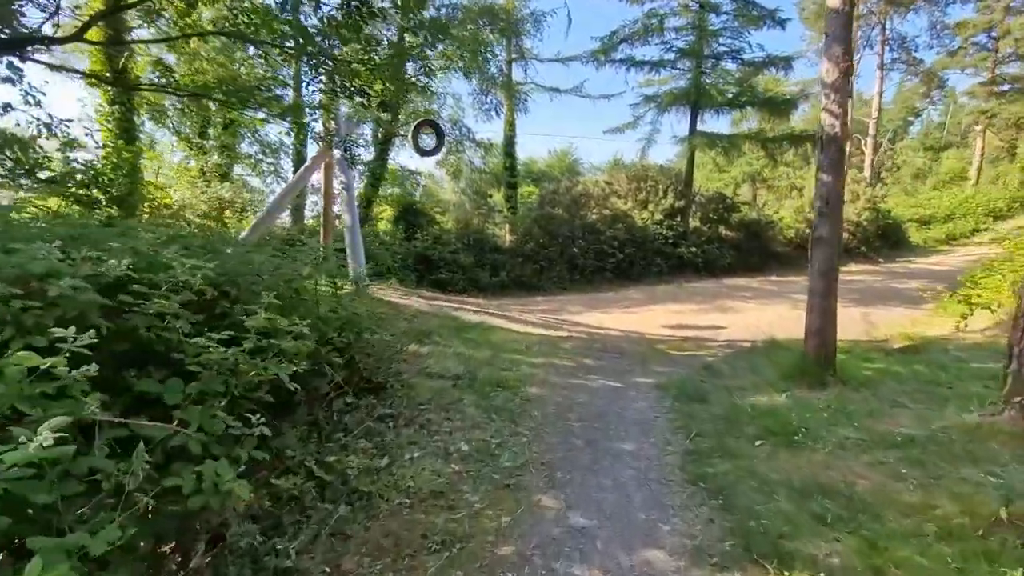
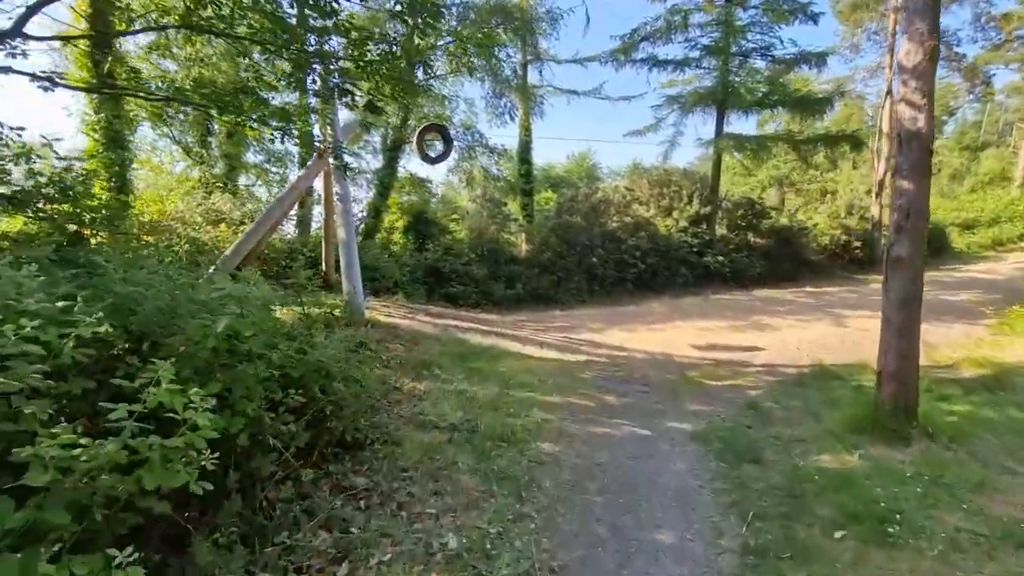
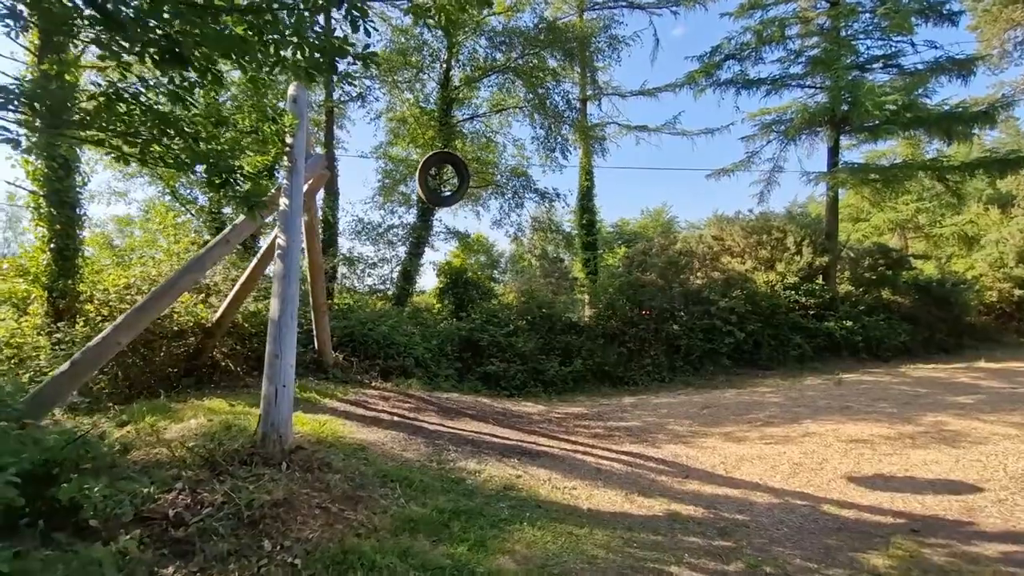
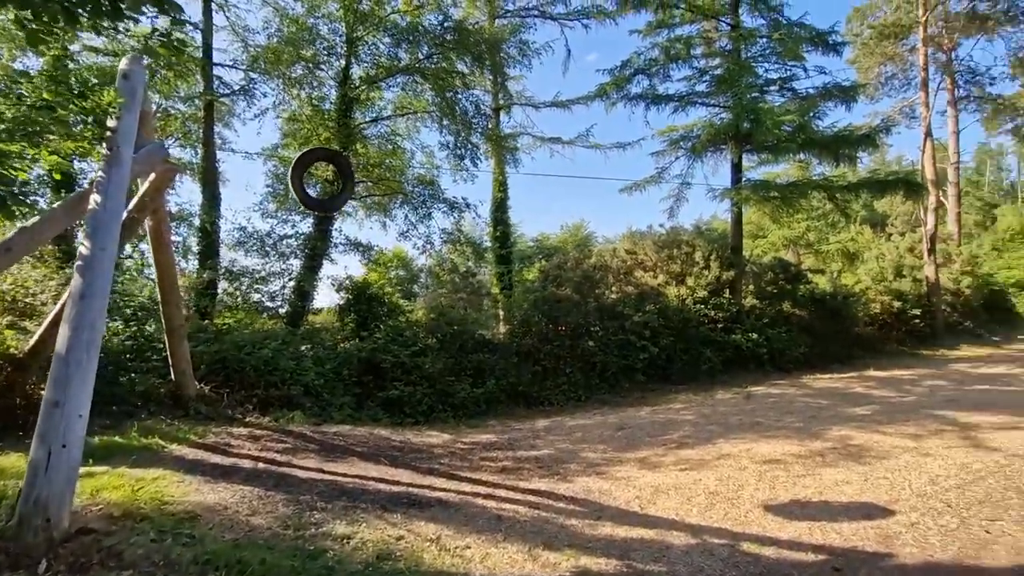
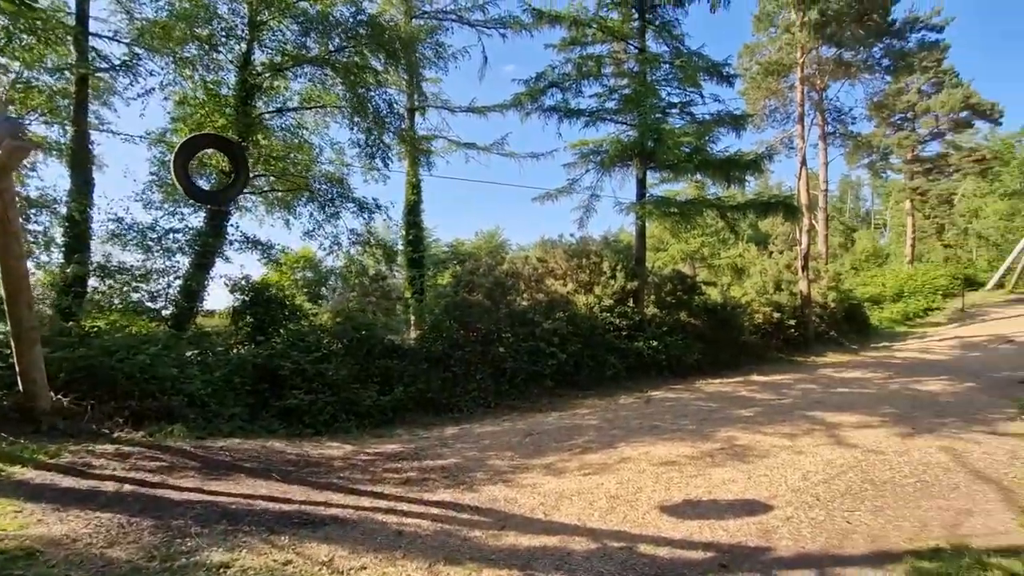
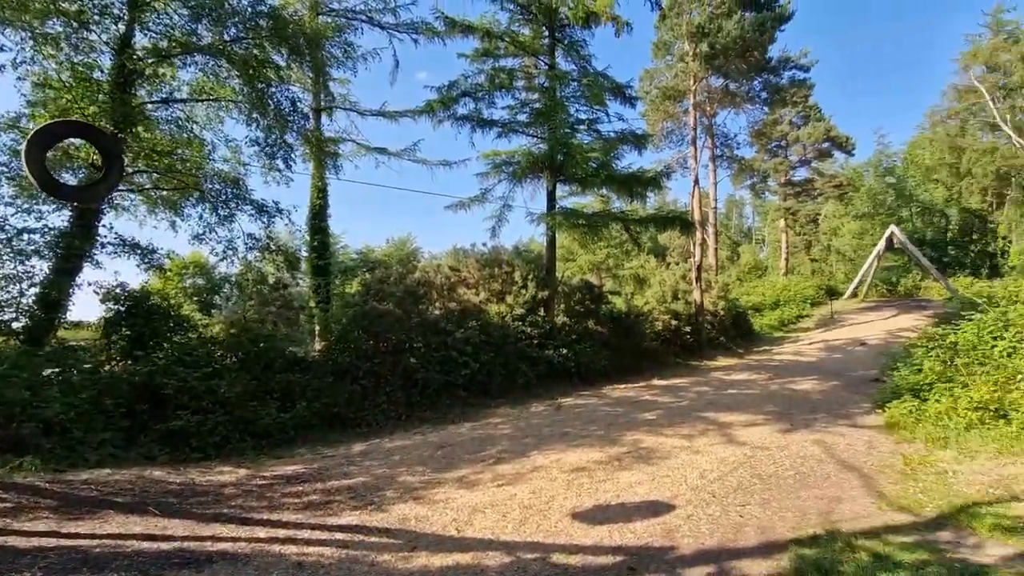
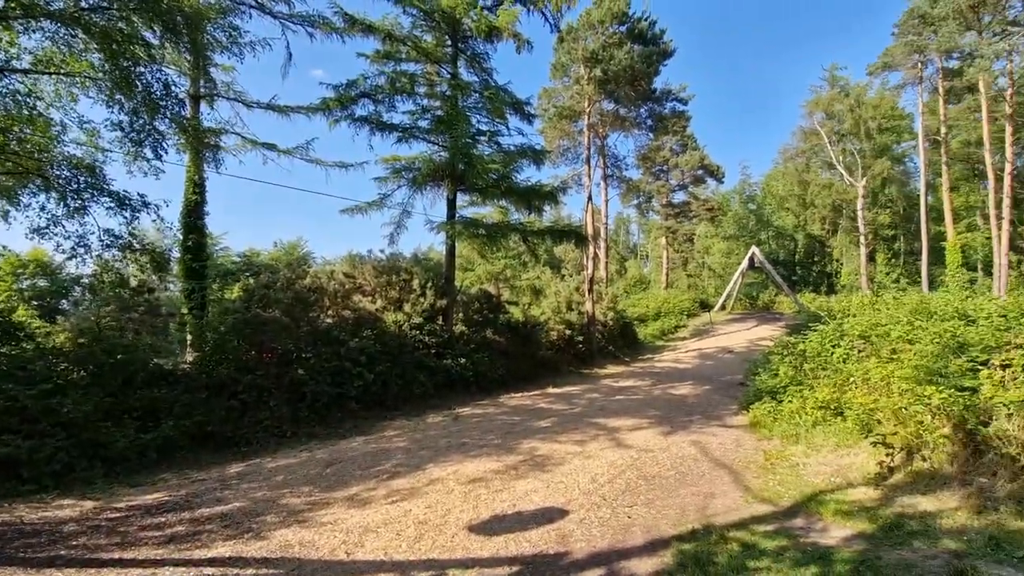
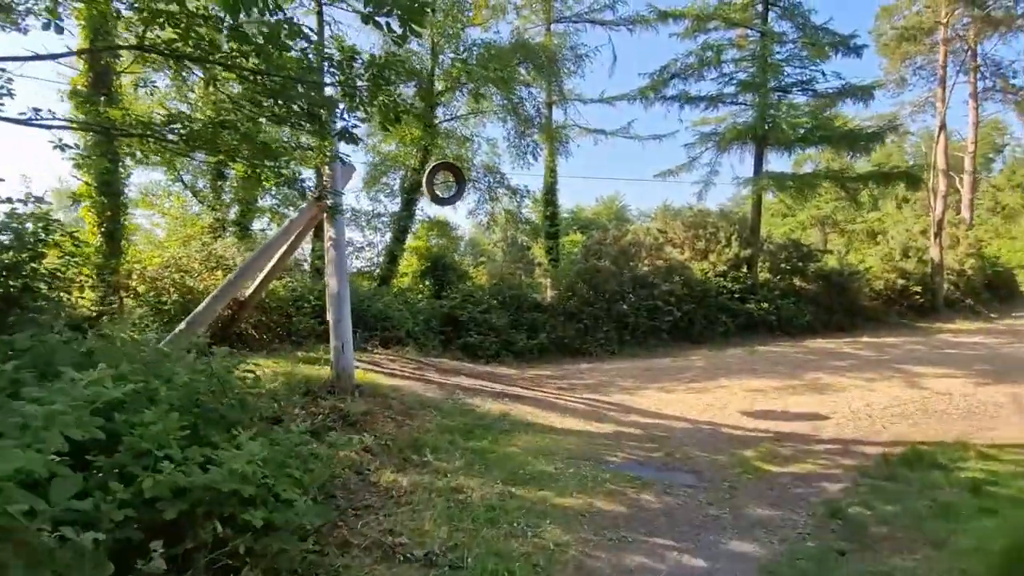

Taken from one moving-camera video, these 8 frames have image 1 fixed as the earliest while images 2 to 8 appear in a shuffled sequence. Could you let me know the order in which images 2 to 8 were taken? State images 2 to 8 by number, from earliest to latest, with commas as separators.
2, 8, 3, 4, 5, 6, 7
